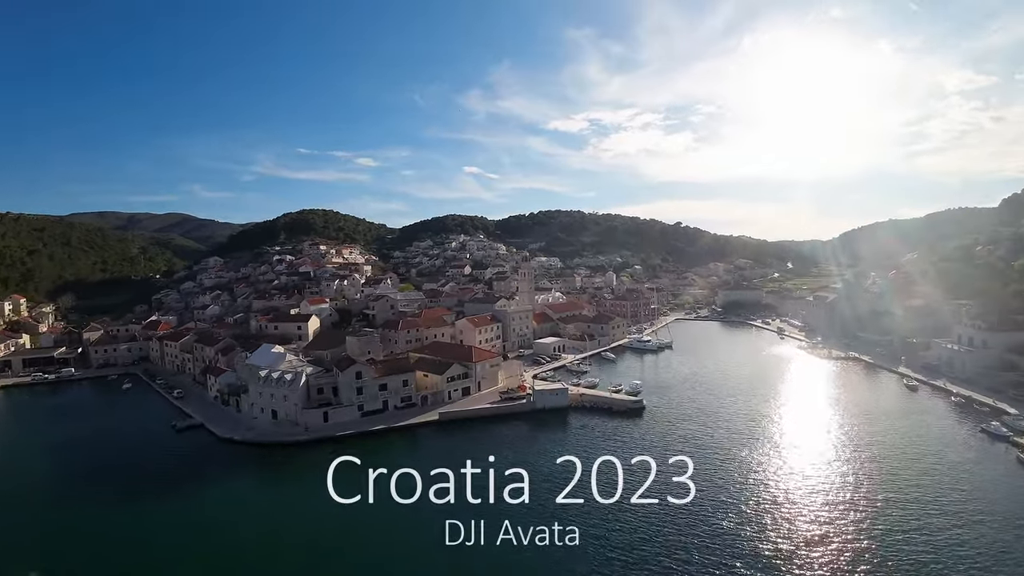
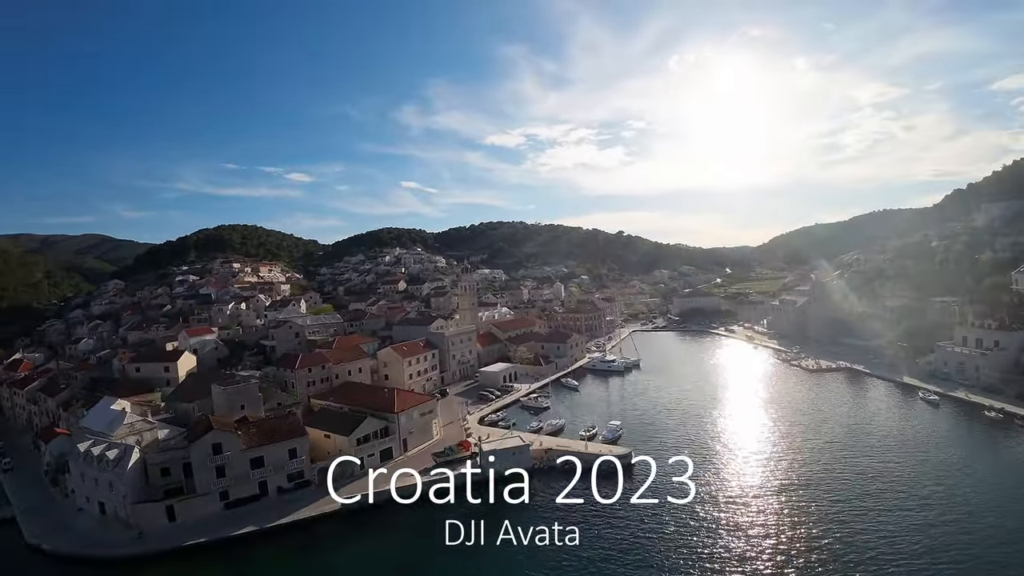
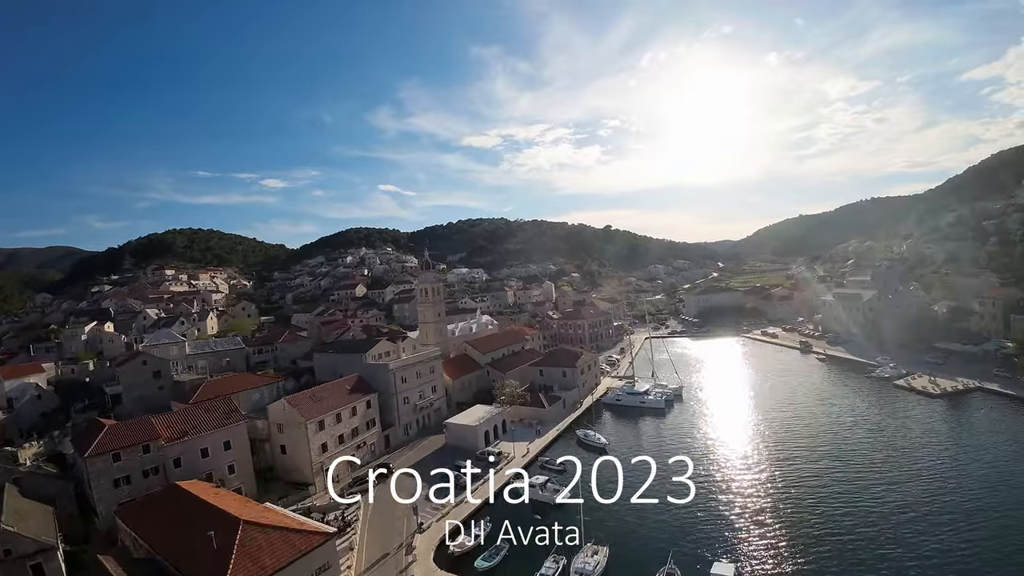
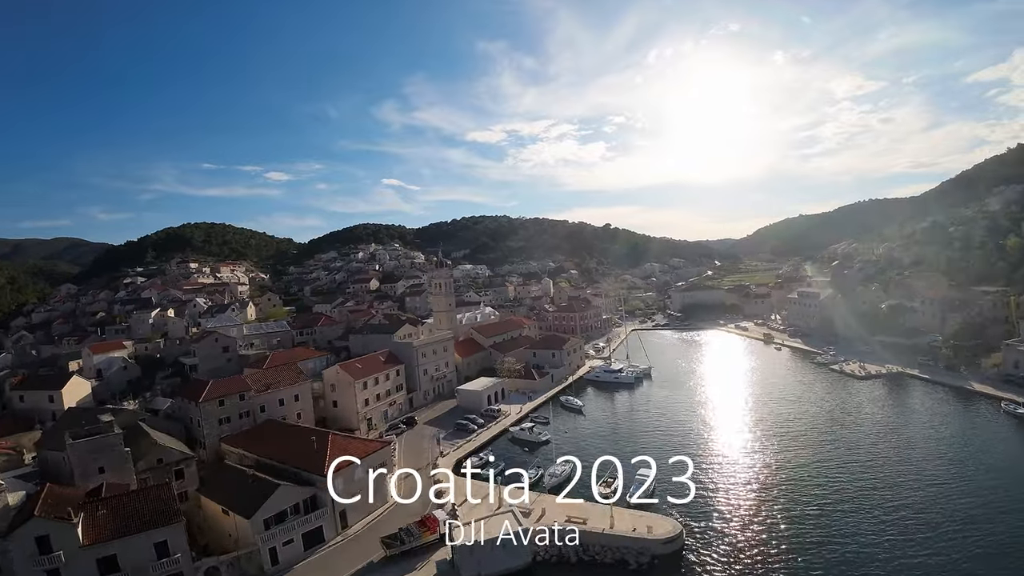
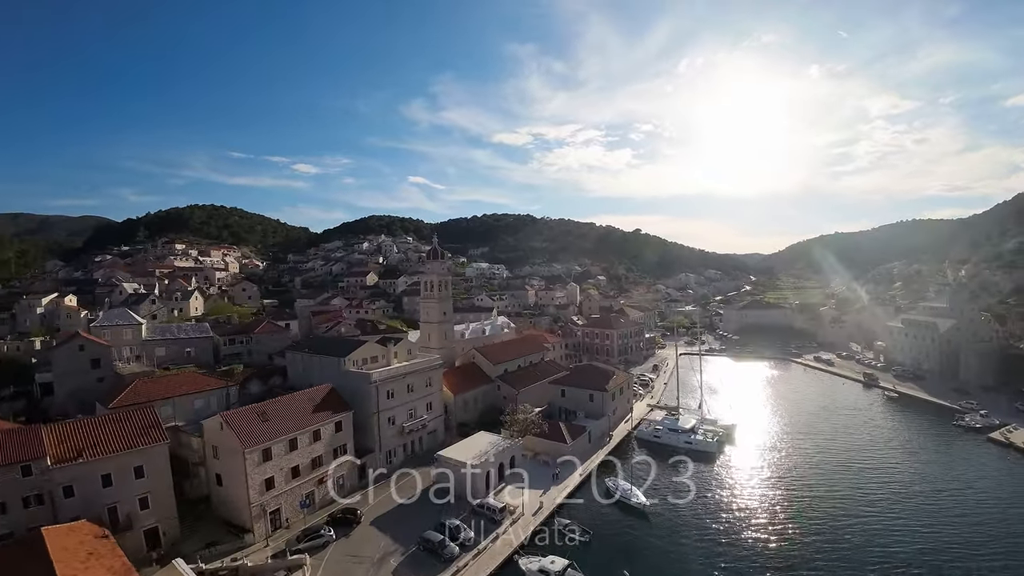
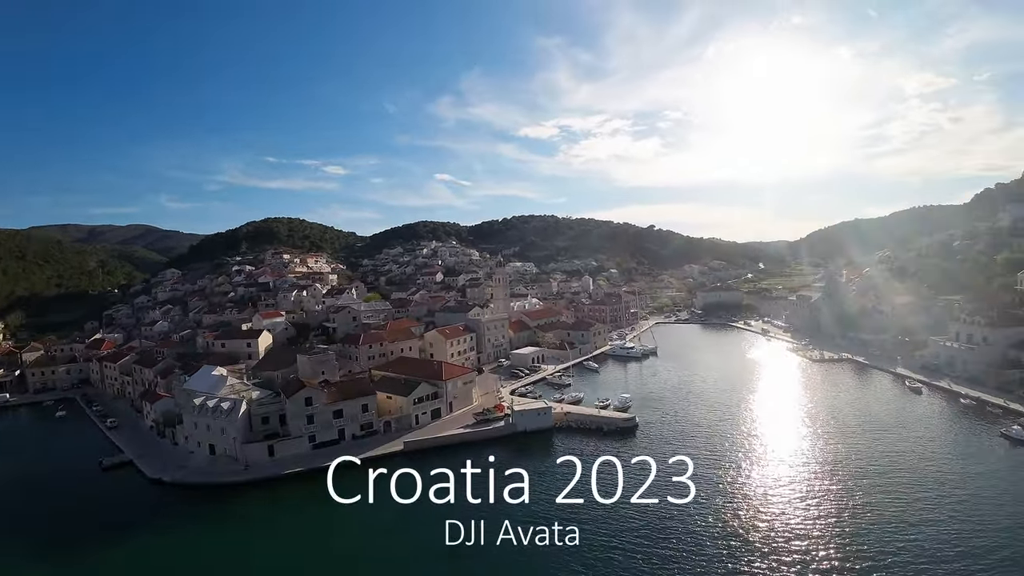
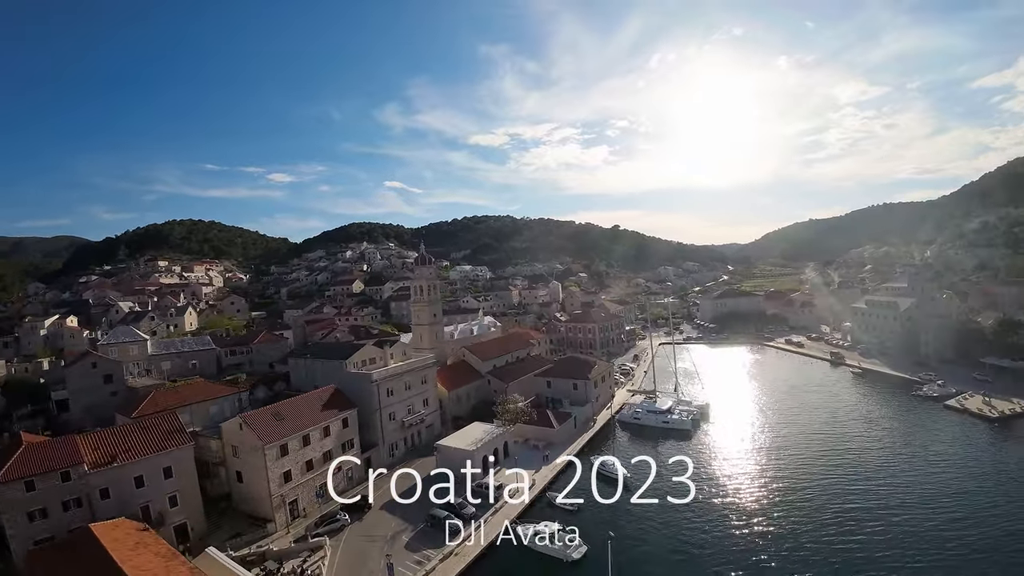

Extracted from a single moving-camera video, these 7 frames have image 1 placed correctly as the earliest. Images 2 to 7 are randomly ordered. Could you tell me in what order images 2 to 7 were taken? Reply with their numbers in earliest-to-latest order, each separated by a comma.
6, 2, 4, 3, 7, 5
